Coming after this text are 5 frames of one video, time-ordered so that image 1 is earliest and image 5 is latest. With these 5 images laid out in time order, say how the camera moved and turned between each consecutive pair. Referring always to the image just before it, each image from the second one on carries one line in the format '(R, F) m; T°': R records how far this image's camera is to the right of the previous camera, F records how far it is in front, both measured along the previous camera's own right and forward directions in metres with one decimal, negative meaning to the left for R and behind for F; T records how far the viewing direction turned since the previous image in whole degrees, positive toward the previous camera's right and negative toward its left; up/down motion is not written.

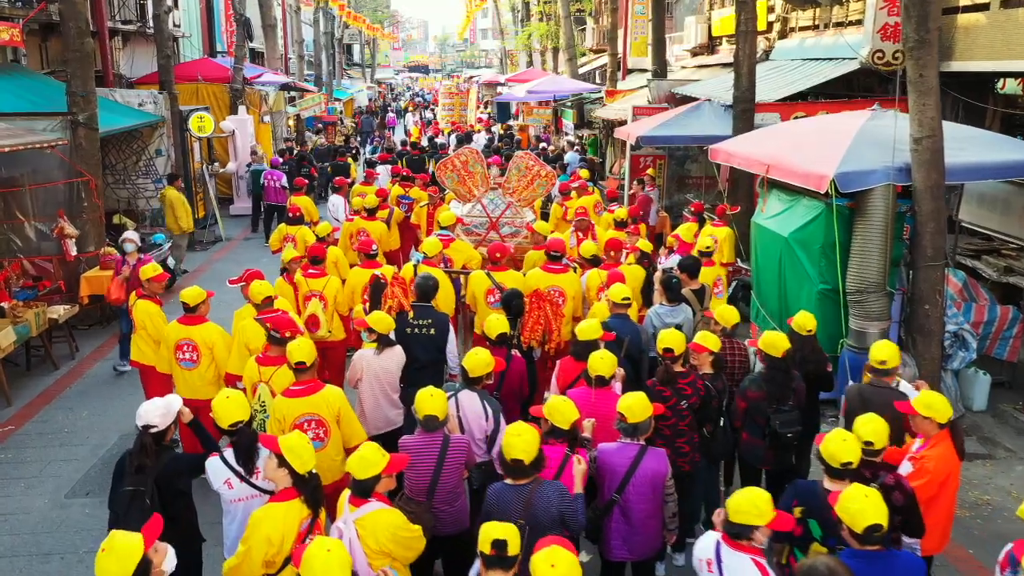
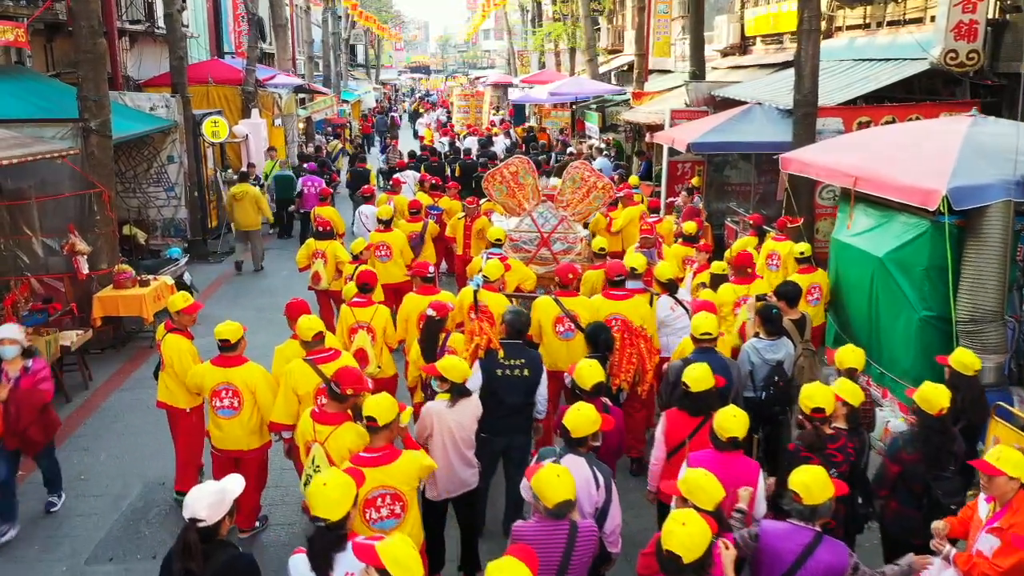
(-0.6, +0.8) m; 0°
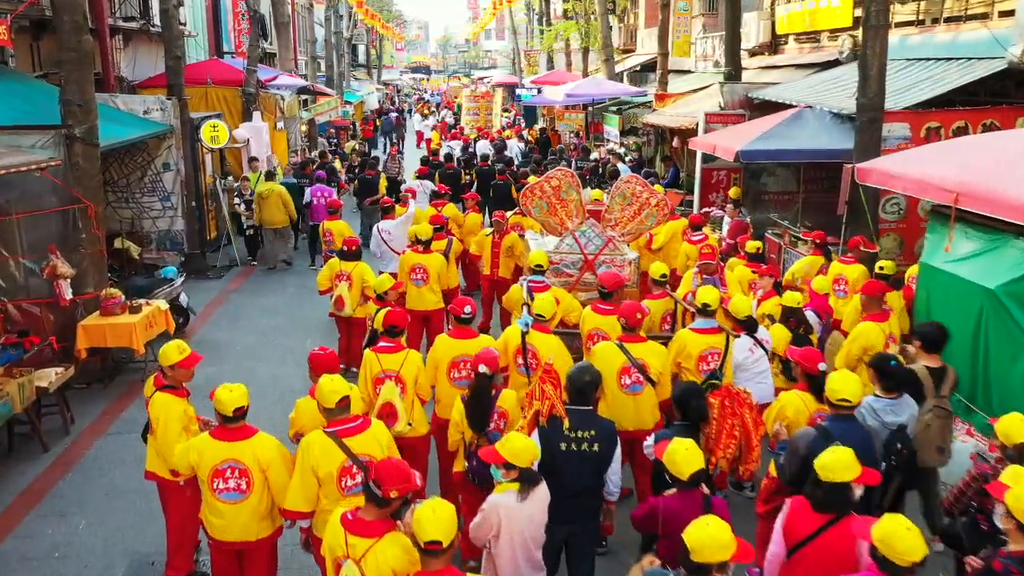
(-0.4, +1.1) m; 0°
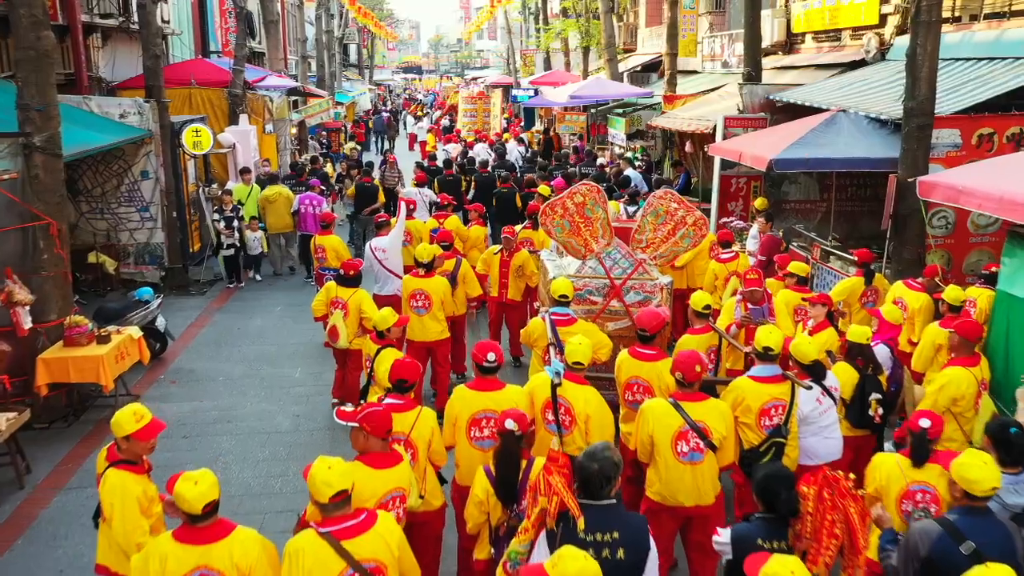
(-0.2, +1.0) m; +1°
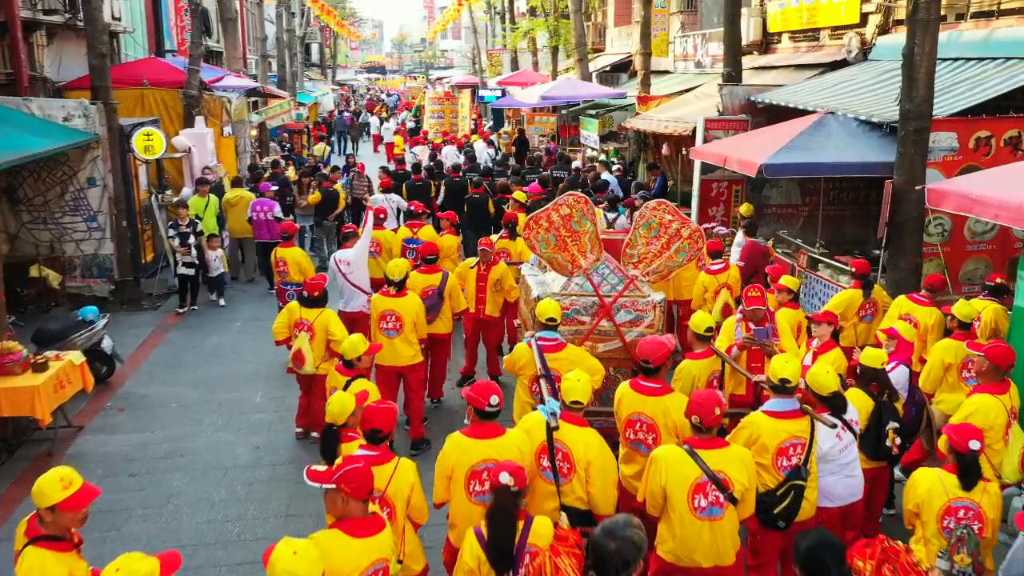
(-0.1, +0.6) m; +2°
